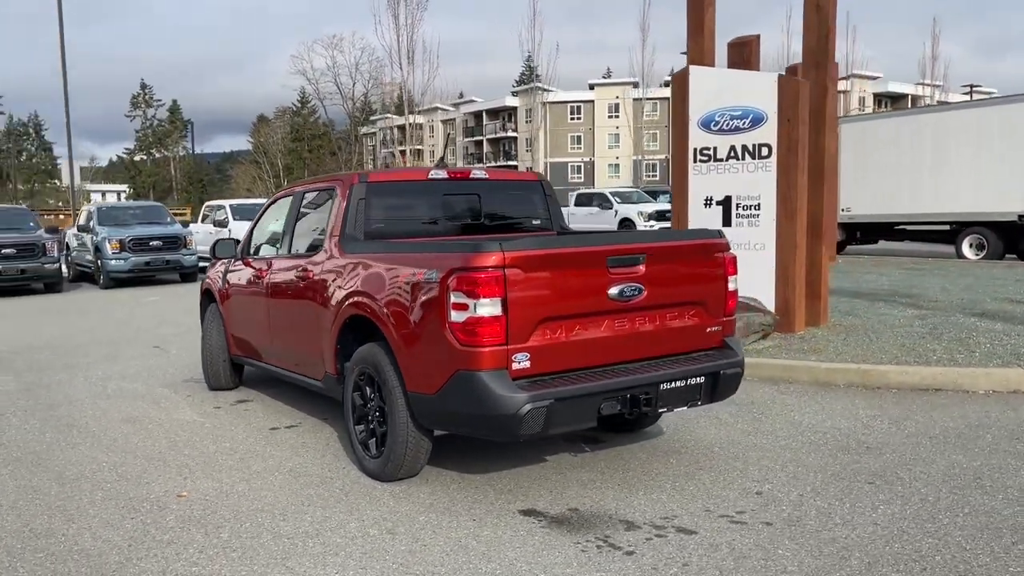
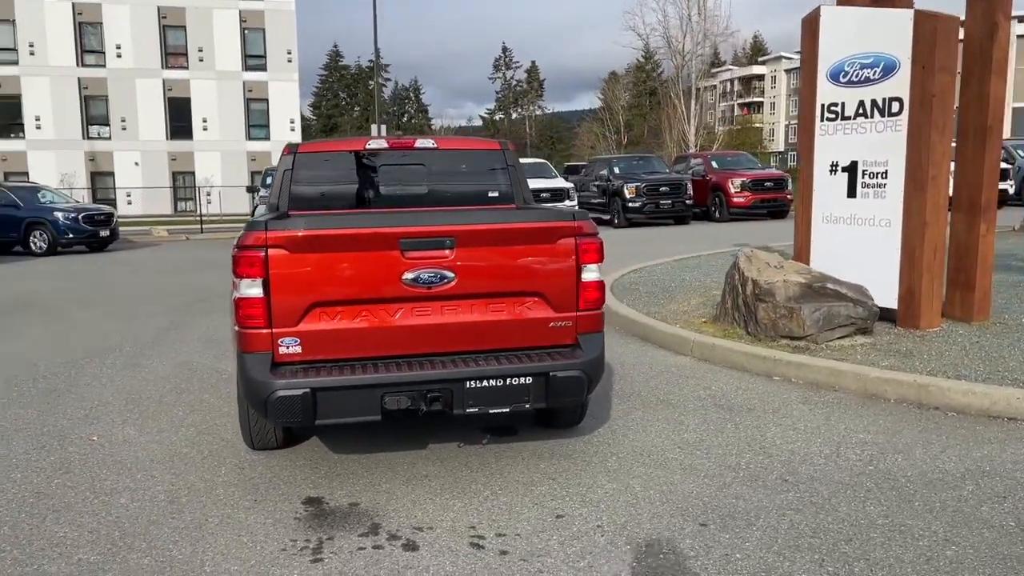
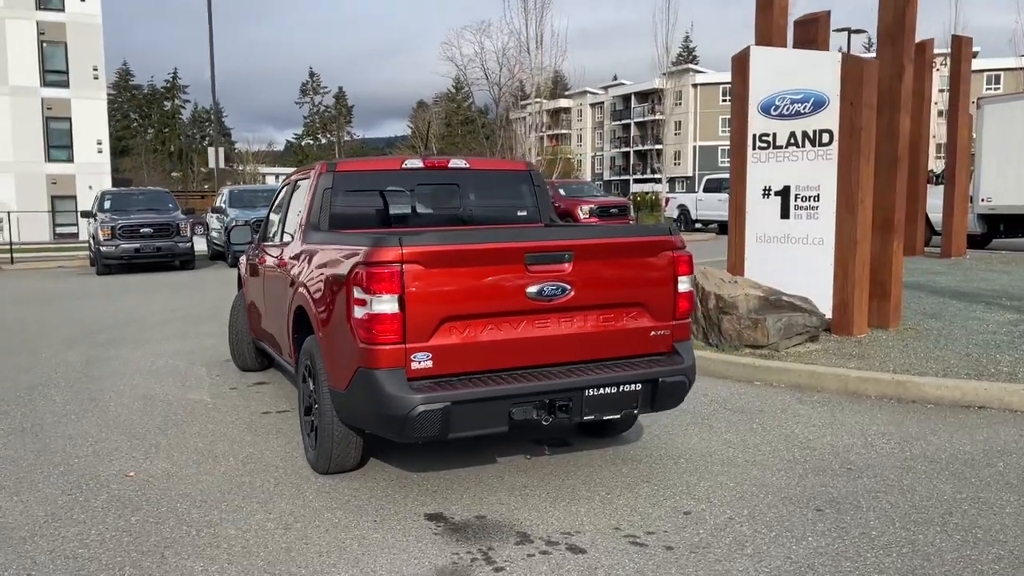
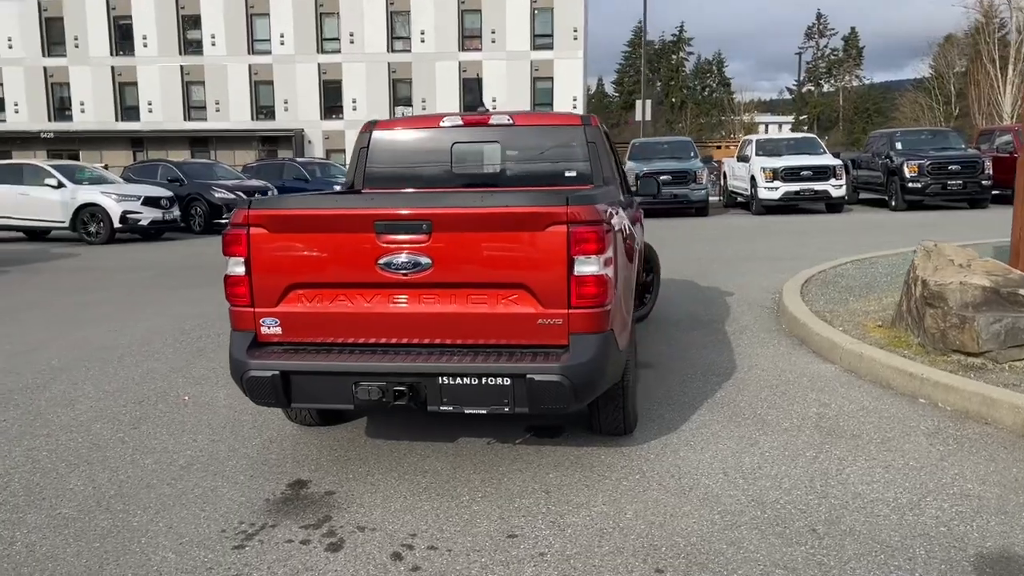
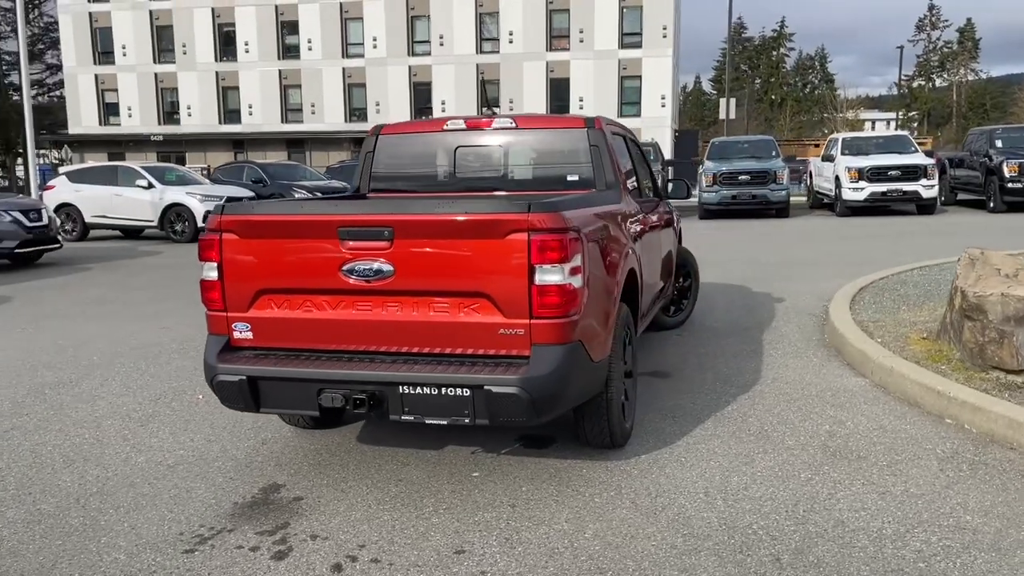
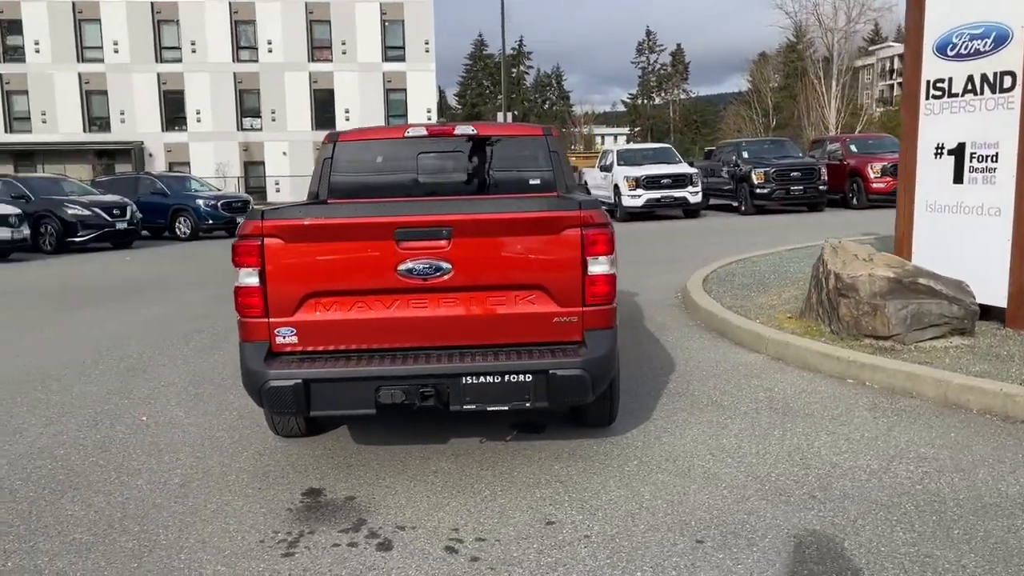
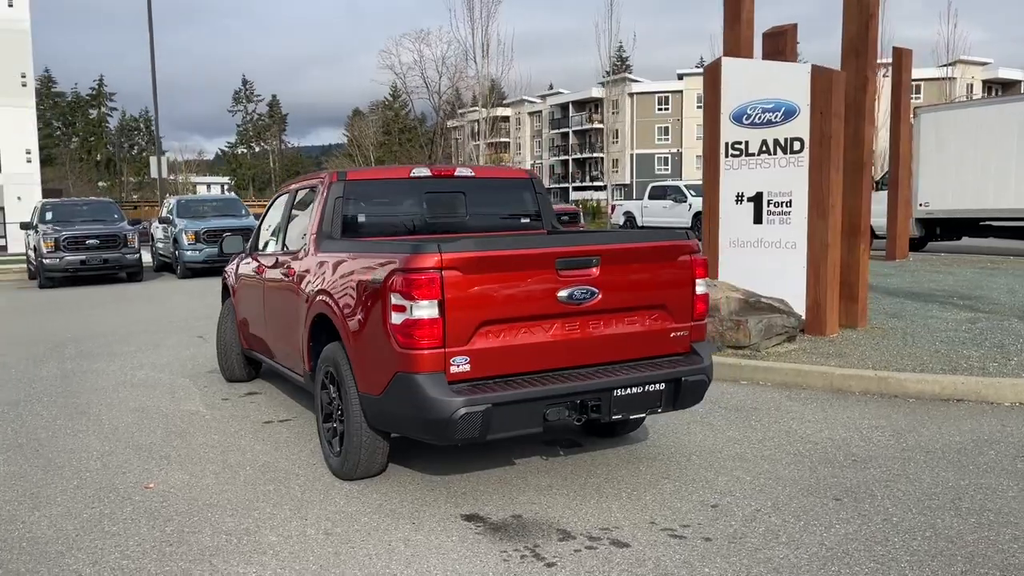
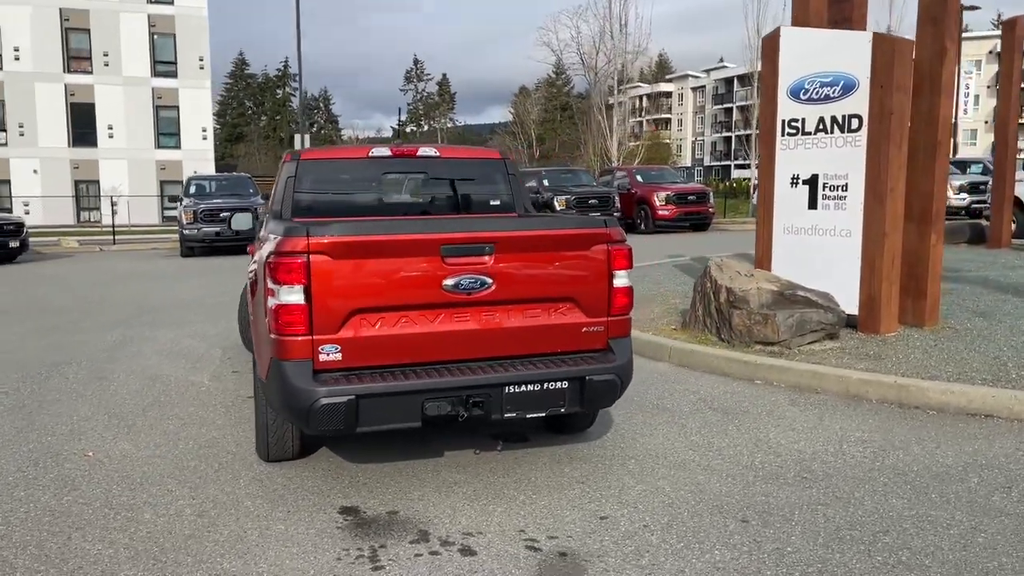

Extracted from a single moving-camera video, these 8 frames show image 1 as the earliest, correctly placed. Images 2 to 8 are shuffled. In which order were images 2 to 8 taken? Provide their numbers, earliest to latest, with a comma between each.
7, 3, 8, 2, 6, 4, 5
